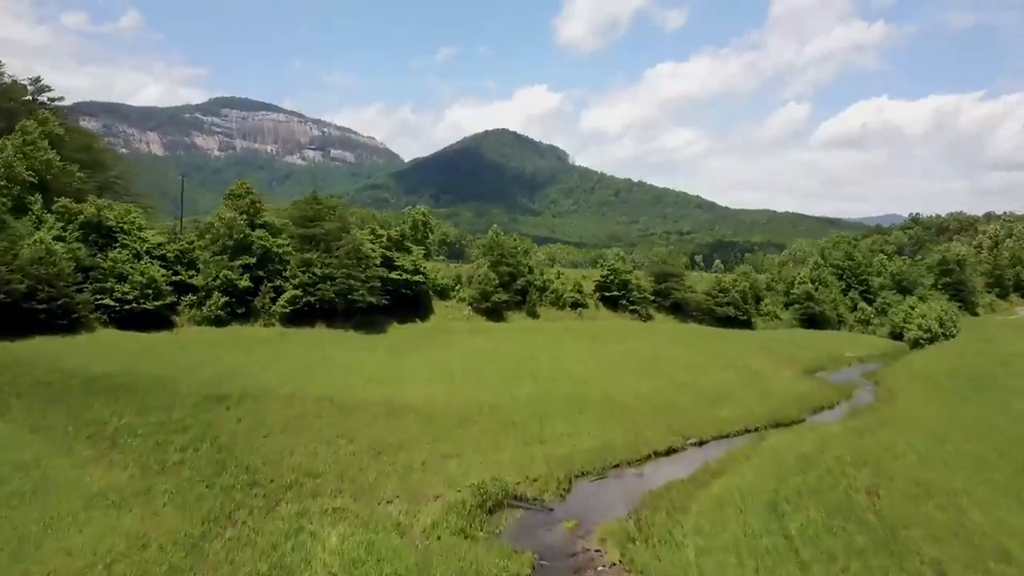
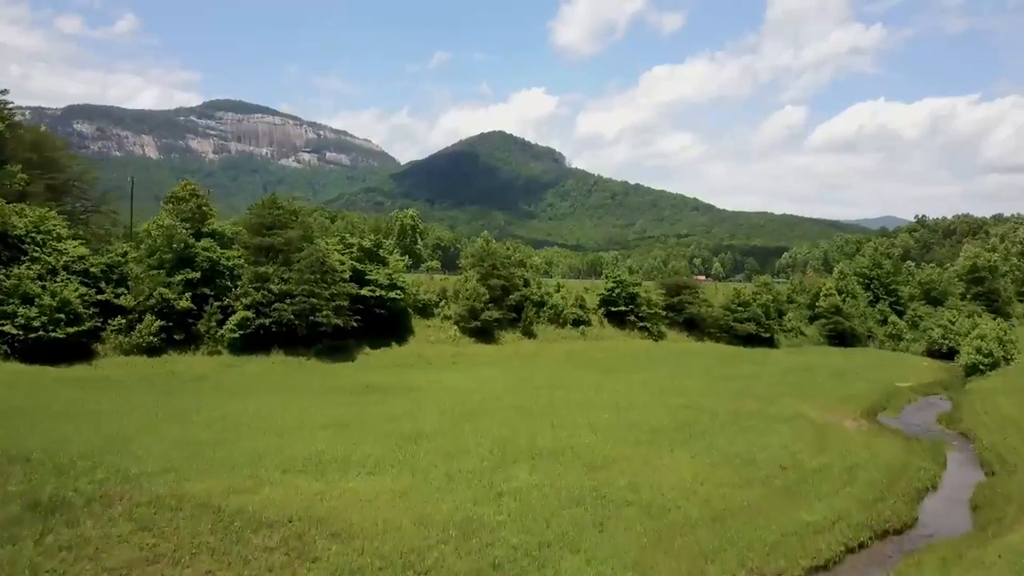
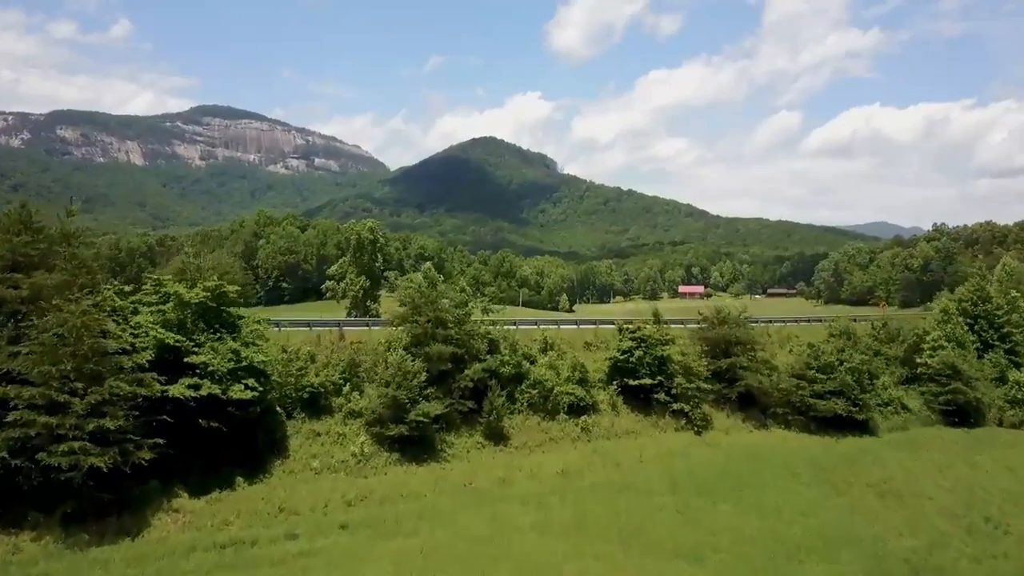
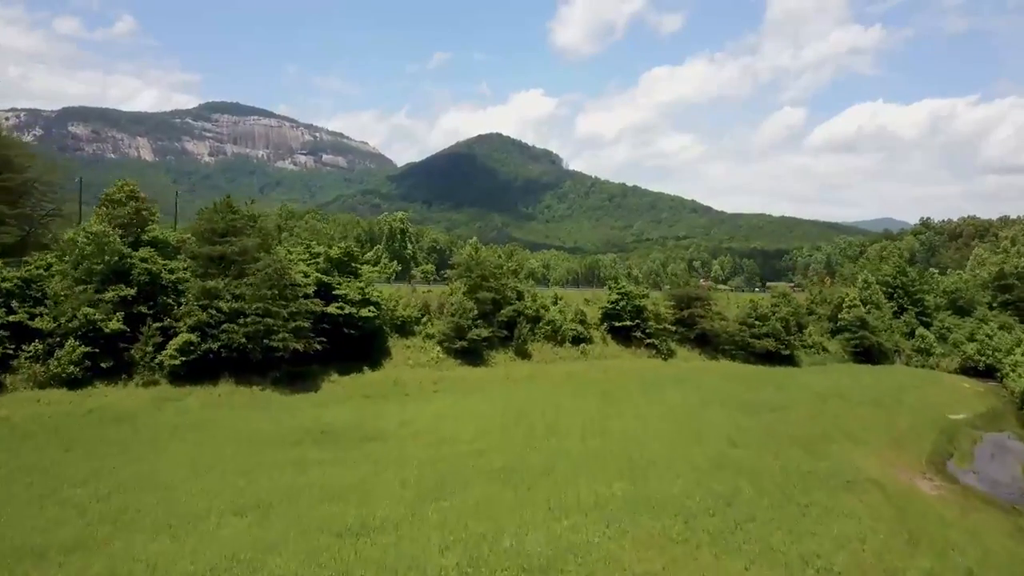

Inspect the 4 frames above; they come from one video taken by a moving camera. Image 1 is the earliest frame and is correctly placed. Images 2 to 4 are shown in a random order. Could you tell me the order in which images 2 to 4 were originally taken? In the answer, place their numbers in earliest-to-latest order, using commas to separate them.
2, 4, 3
